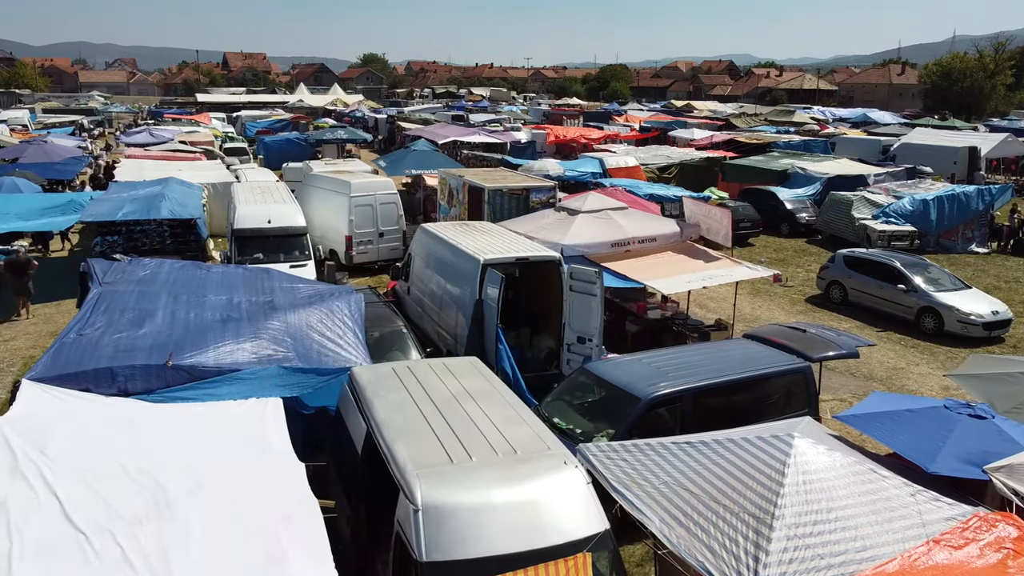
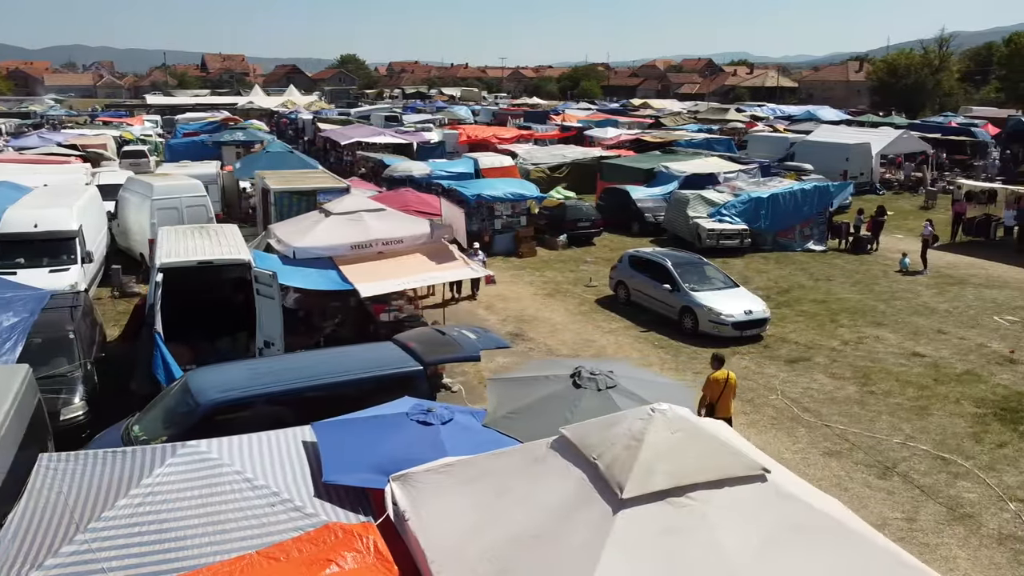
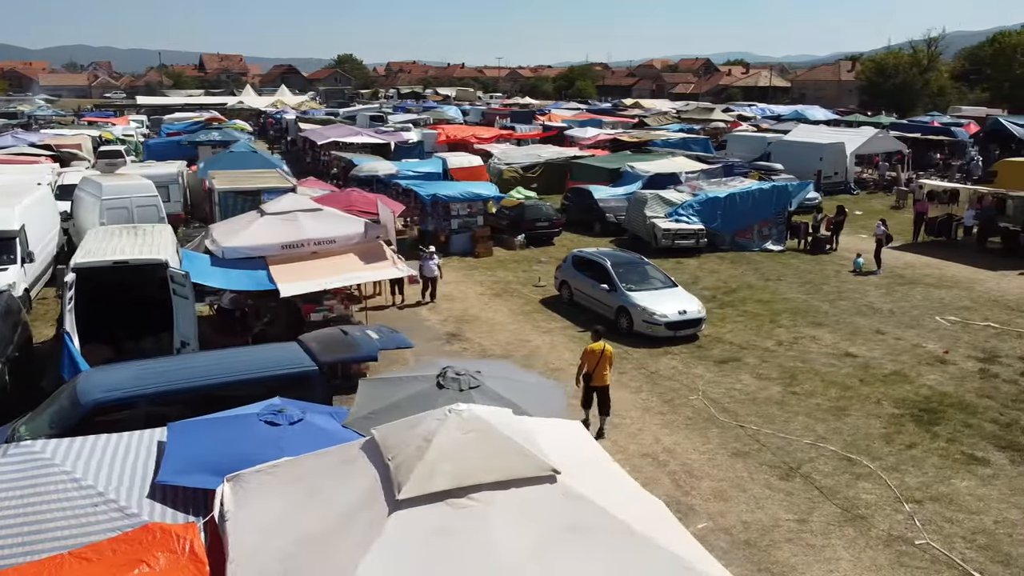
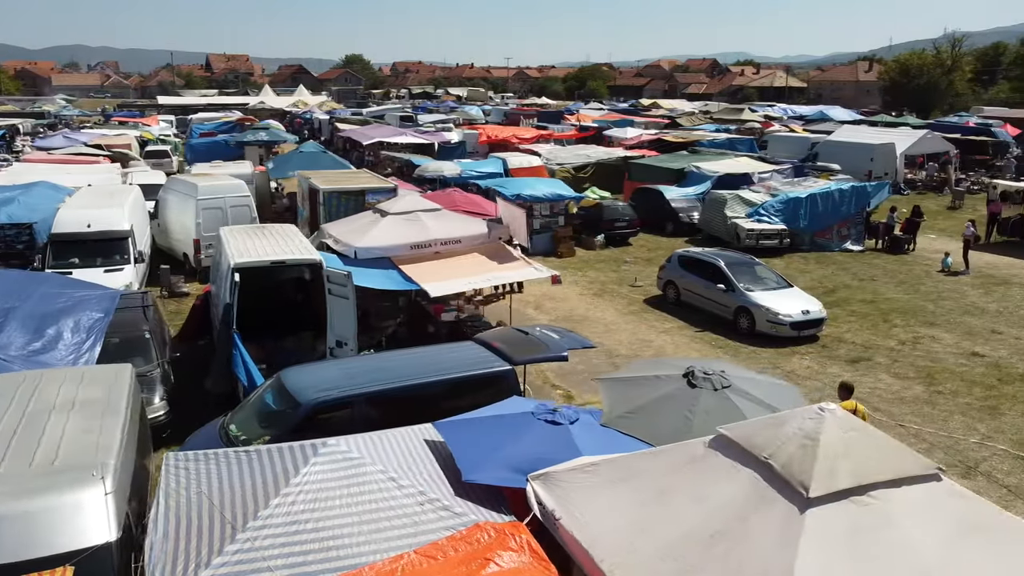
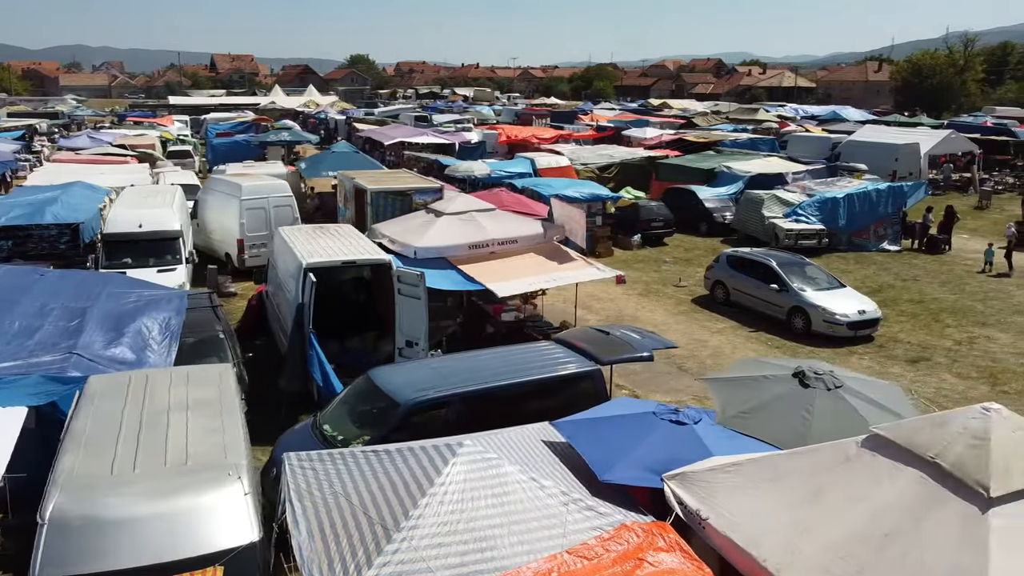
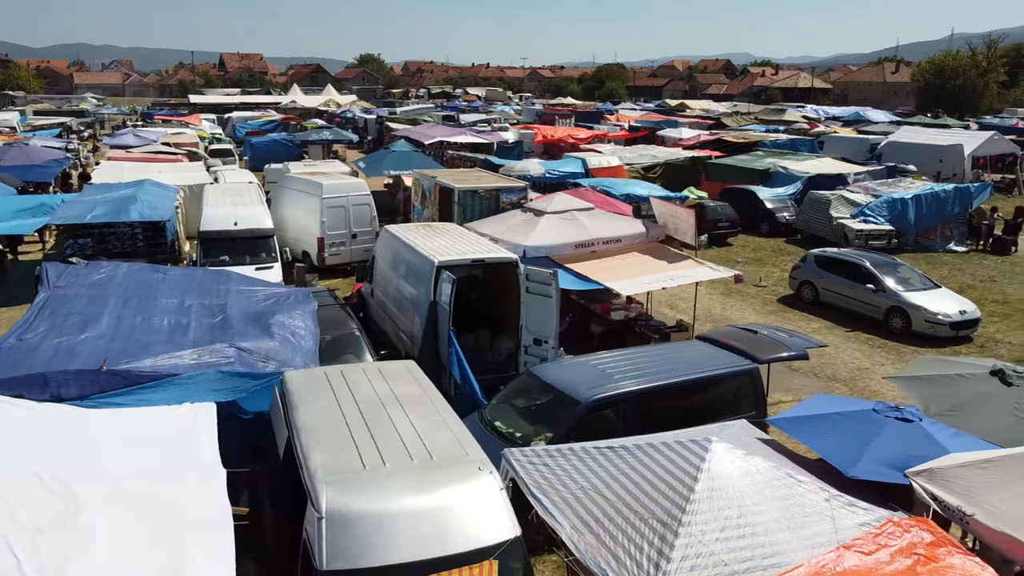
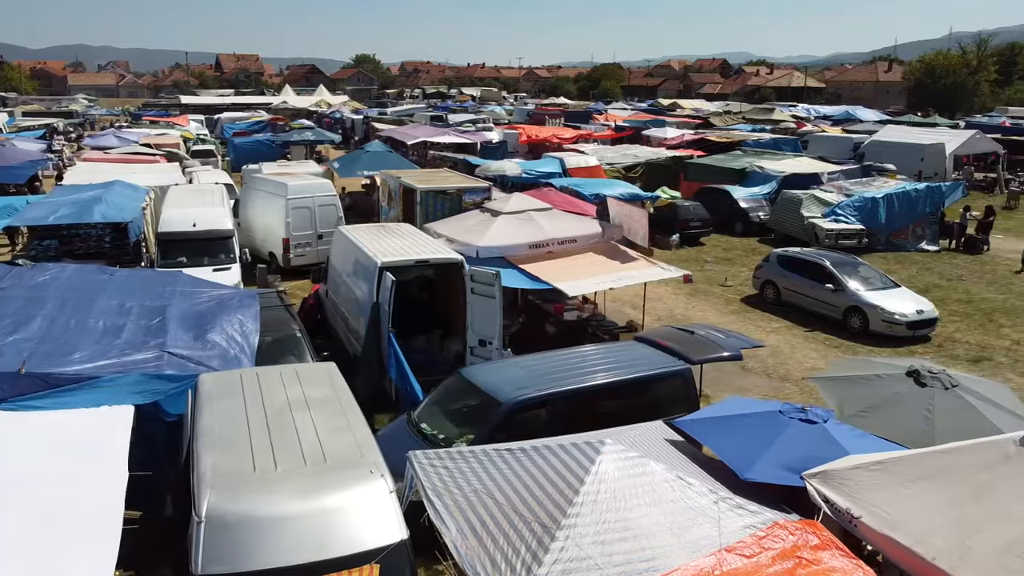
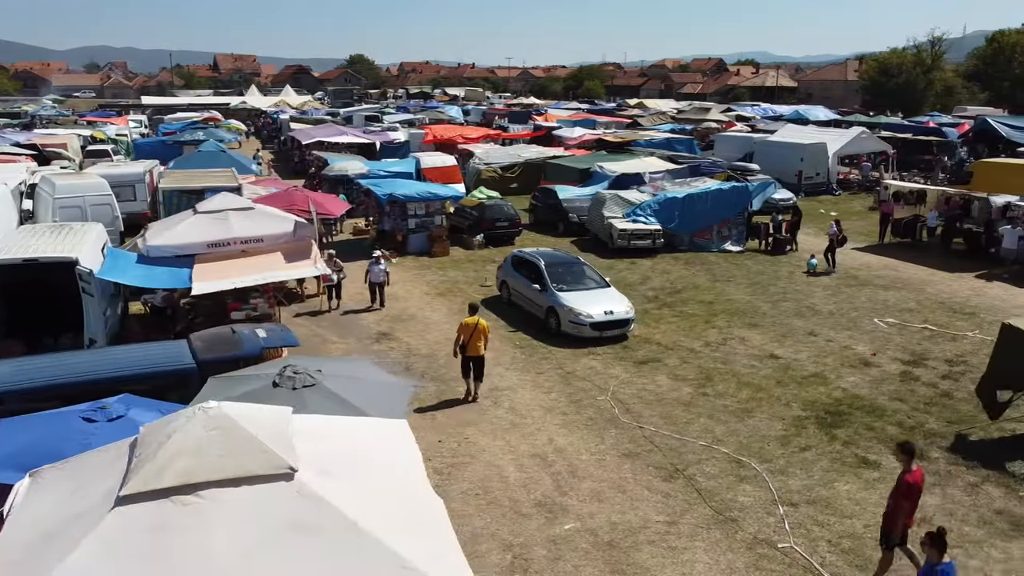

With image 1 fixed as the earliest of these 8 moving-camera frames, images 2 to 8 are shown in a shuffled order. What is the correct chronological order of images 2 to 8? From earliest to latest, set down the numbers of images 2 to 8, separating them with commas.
6, 7, 5, 4, 2, 3, 8
